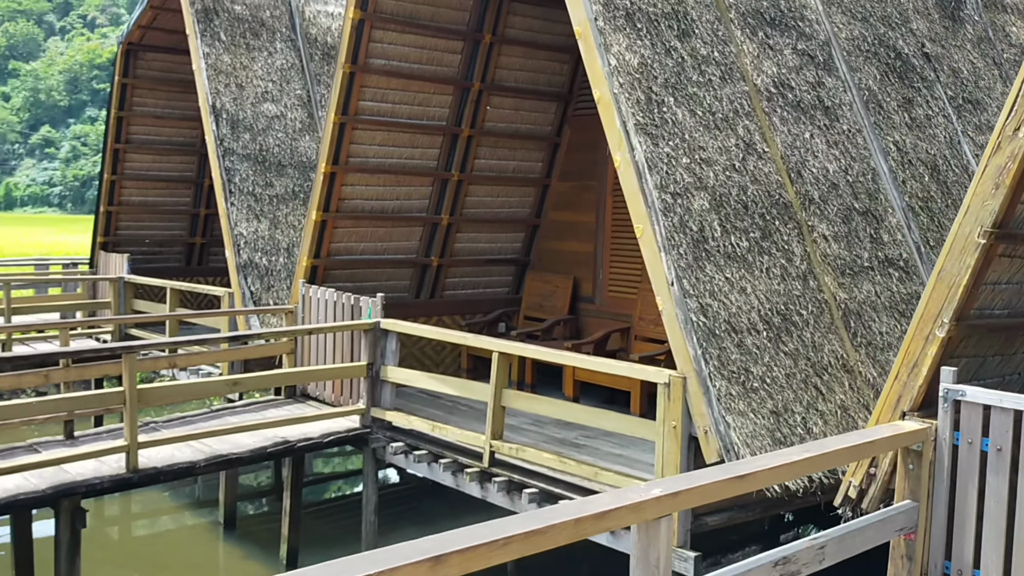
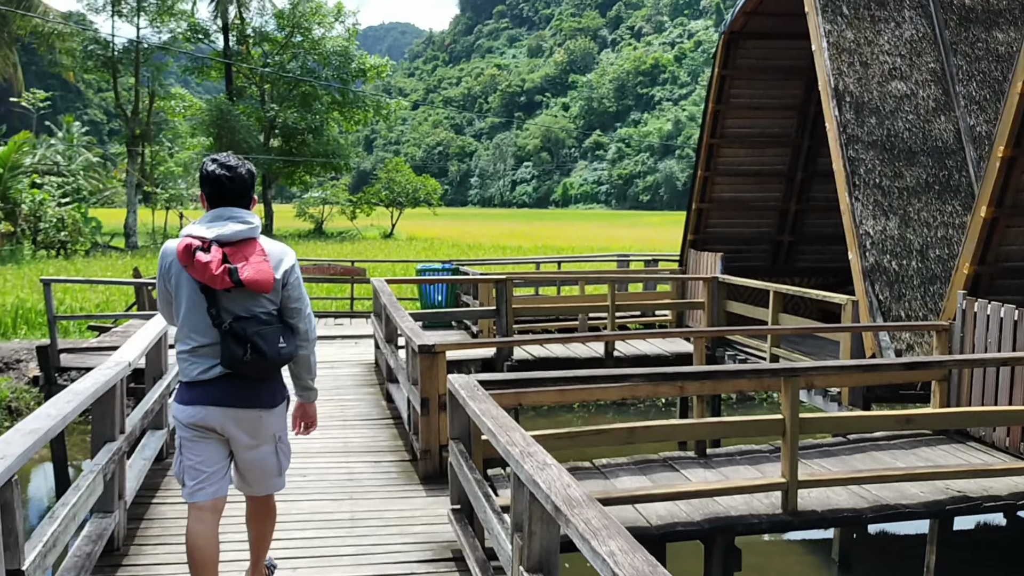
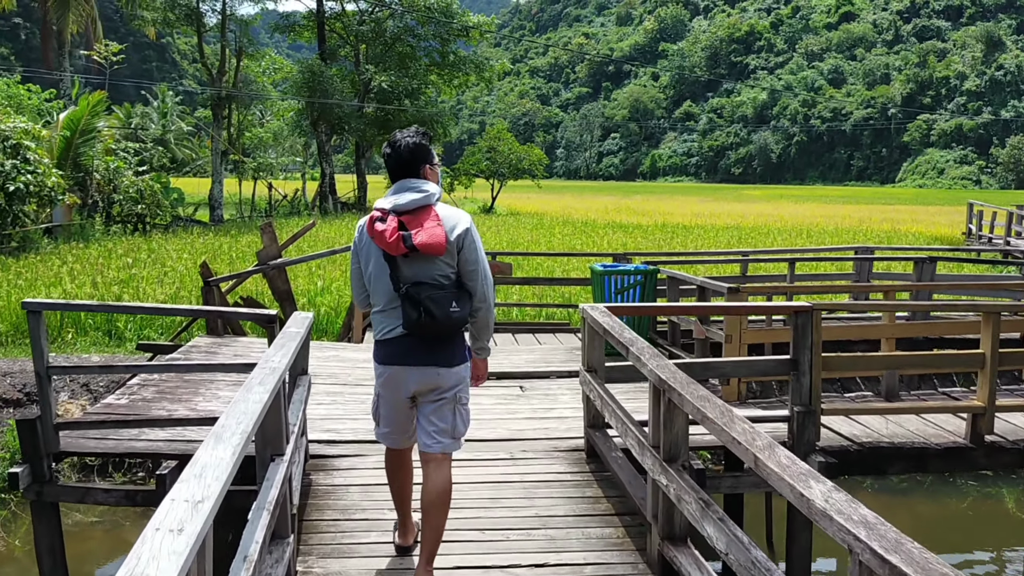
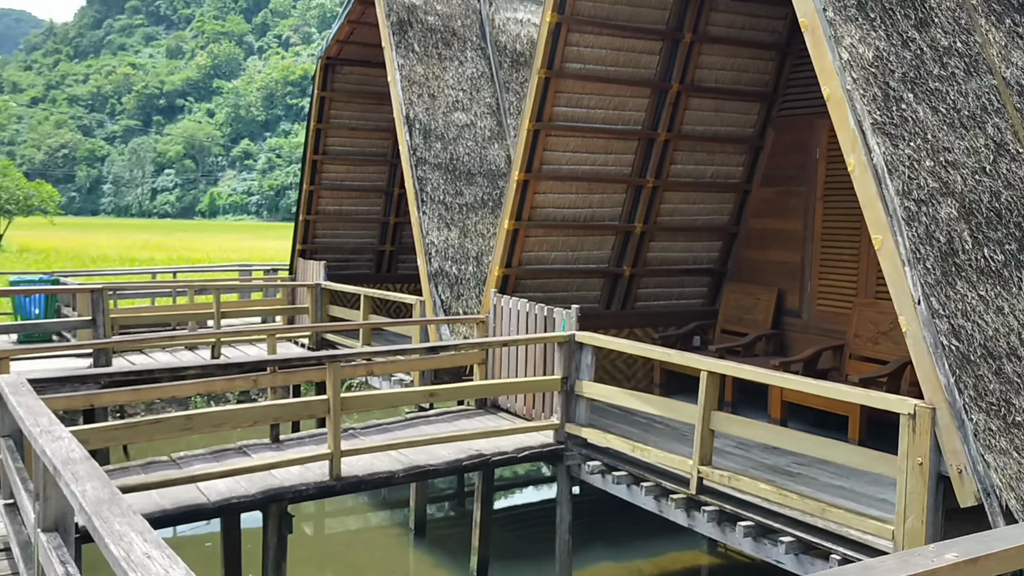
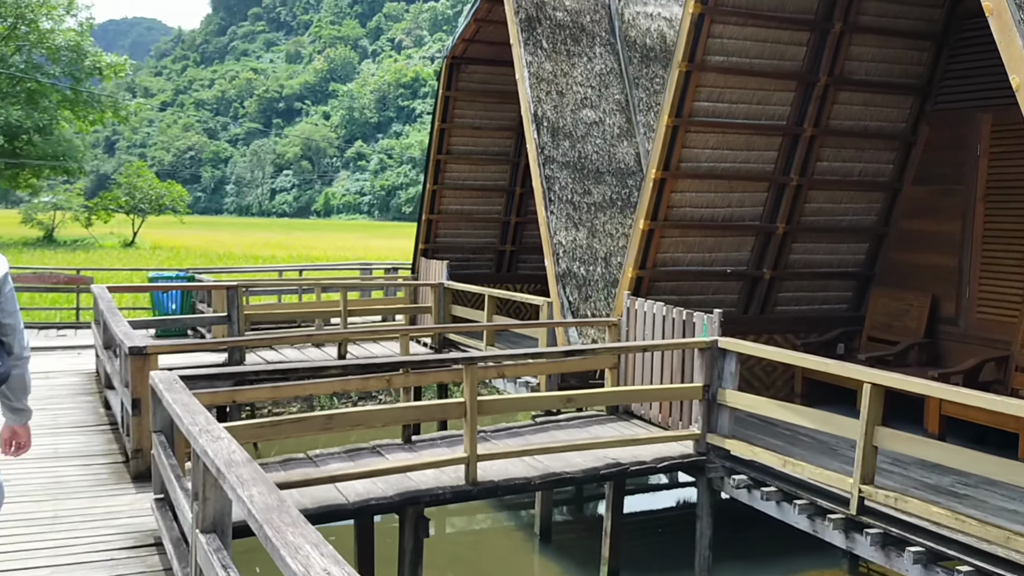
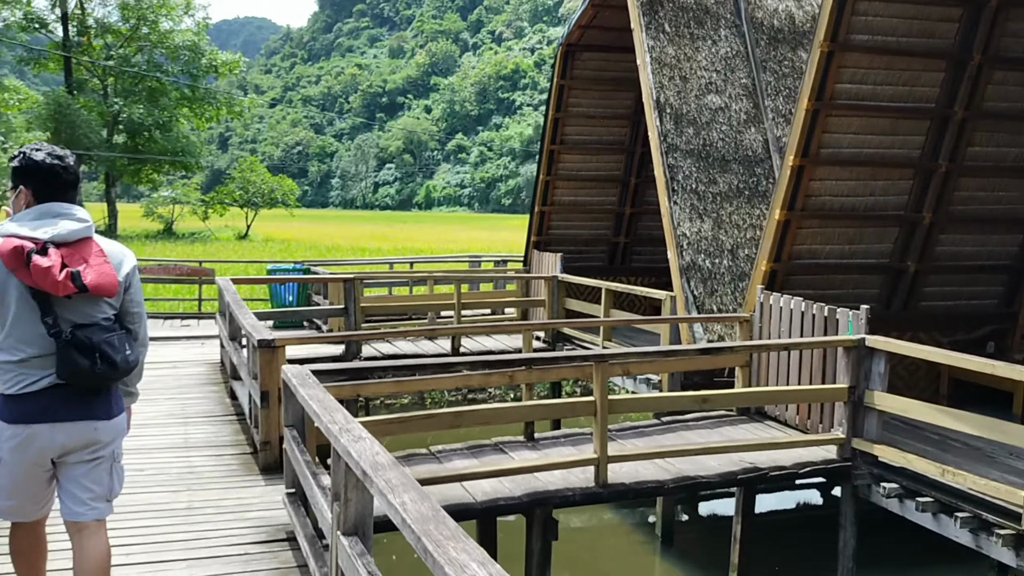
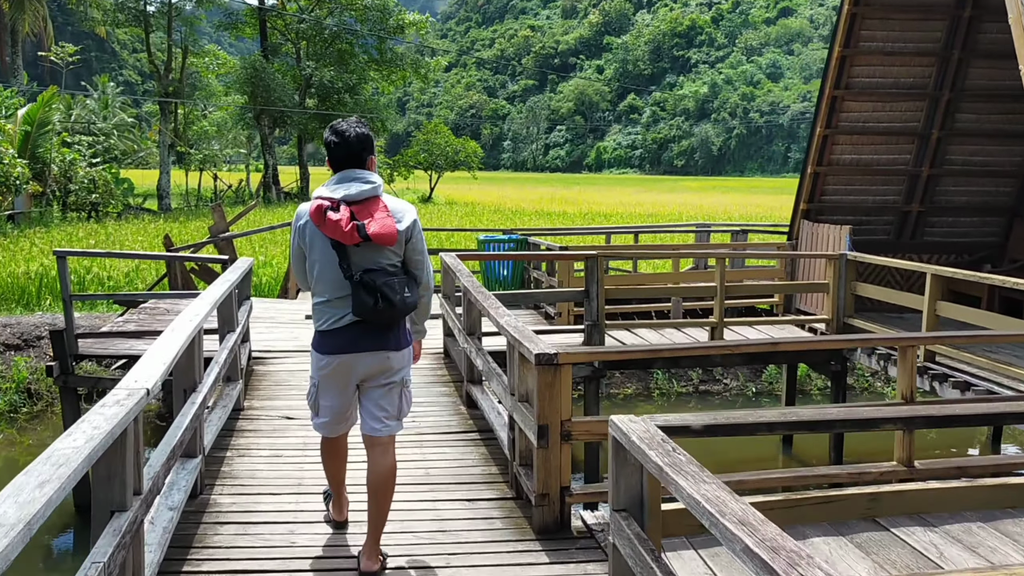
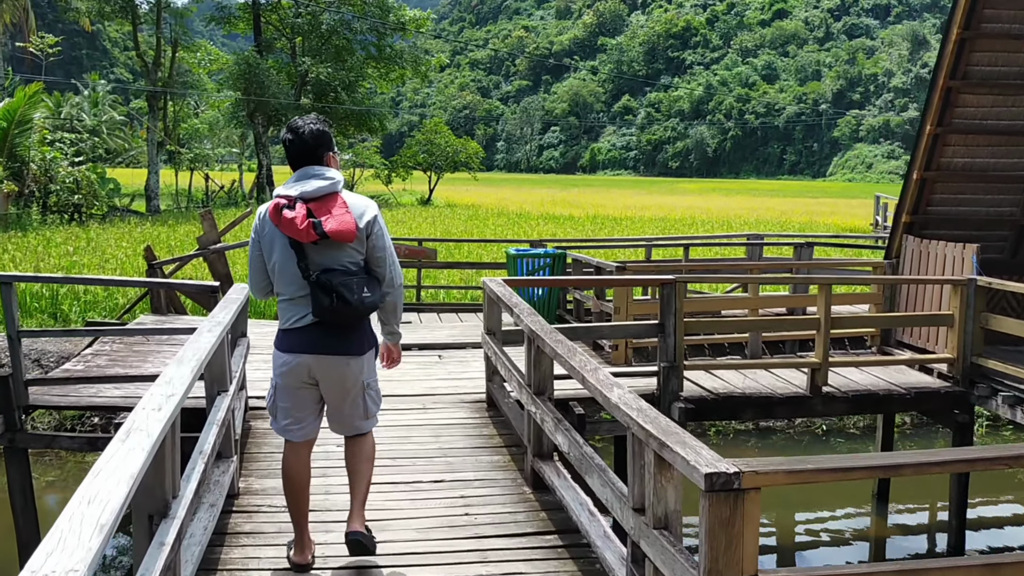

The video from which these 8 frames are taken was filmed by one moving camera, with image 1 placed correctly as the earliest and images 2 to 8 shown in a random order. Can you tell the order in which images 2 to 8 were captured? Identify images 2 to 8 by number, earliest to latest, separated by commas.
4, 5, 6, 2, 7, 8, 3
